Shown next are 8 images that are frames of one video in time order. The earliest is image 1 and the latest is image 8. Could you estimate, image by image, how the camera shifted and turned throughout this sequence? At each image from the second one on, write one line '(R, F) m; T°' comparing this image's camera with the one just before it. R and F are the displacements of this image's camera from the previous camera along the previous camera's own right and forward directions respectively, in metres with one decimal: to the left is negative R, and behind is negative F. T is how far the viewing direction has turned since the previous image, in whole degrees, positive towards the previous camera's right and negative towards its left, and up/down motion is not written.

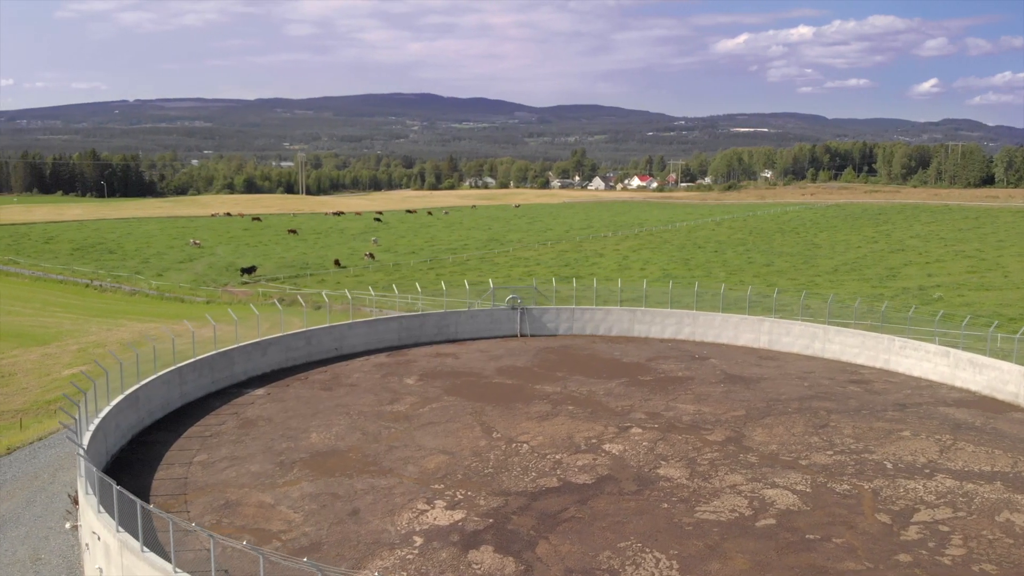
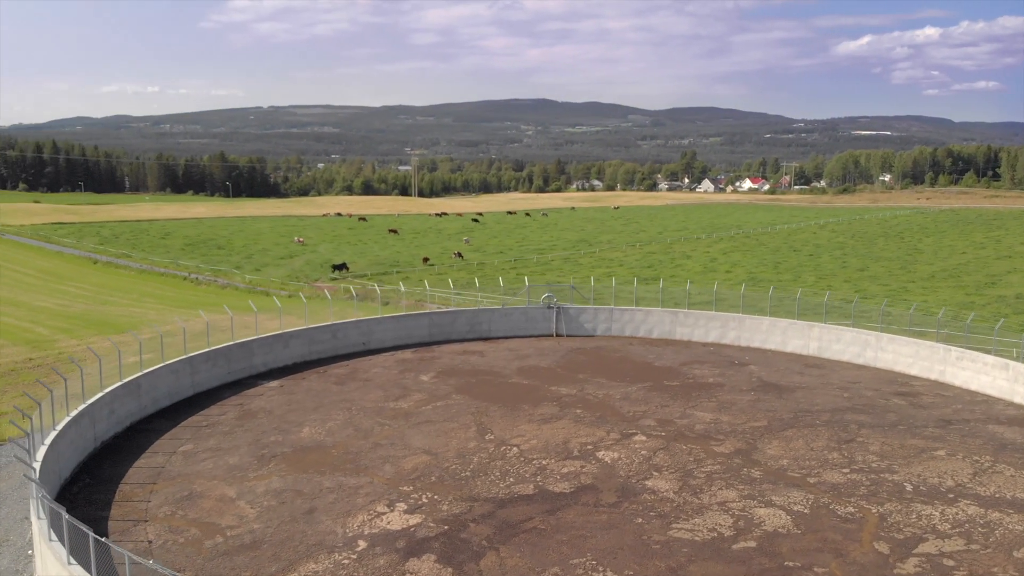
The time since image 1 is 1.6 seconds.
(+2.6, +1.3) m; -7°
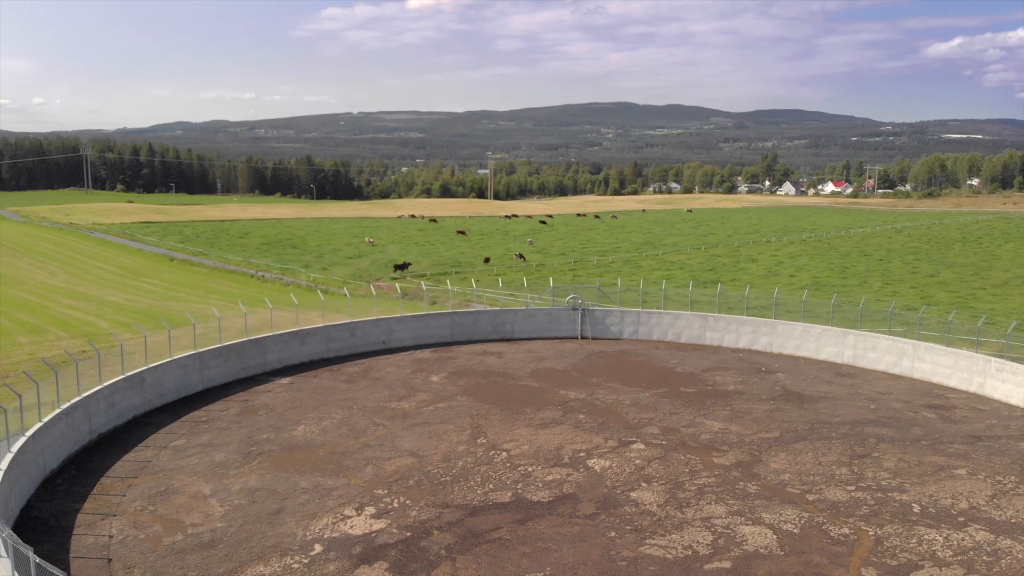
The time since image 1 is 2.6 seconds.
(+1.8, +0.8) m; -5°
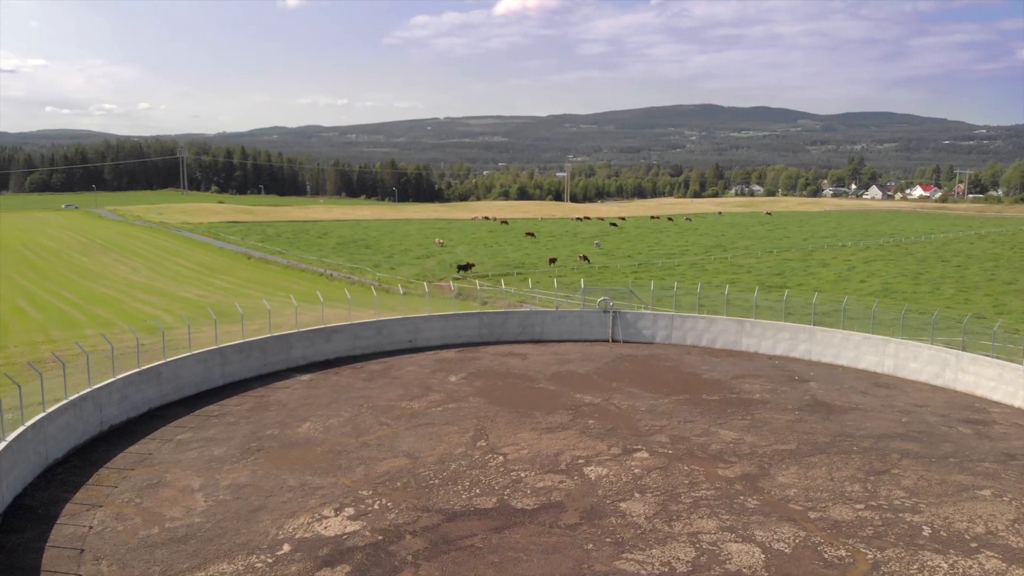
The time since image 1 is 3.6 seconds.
(+1.6, +0.6) m; -5°
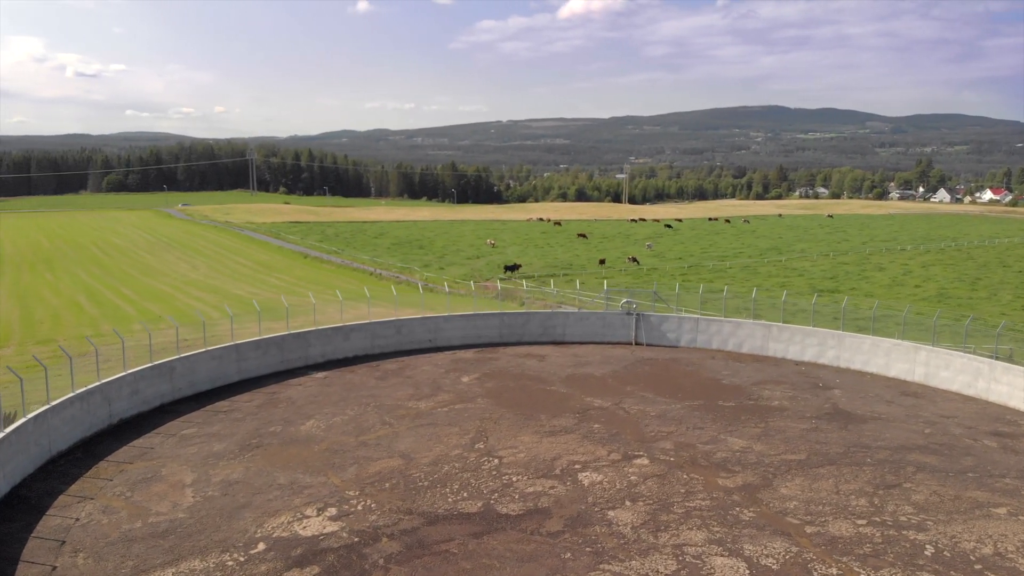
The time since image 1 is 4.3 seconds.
(+1.3, +0.4) m; -4°
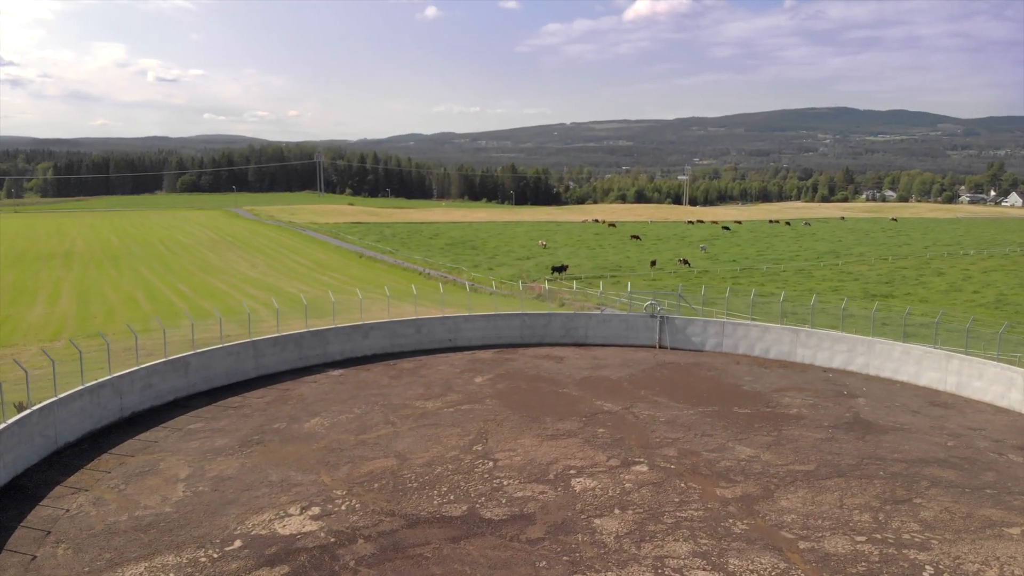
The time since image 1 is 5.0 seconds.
(+1.3, +0.4) m; -4°
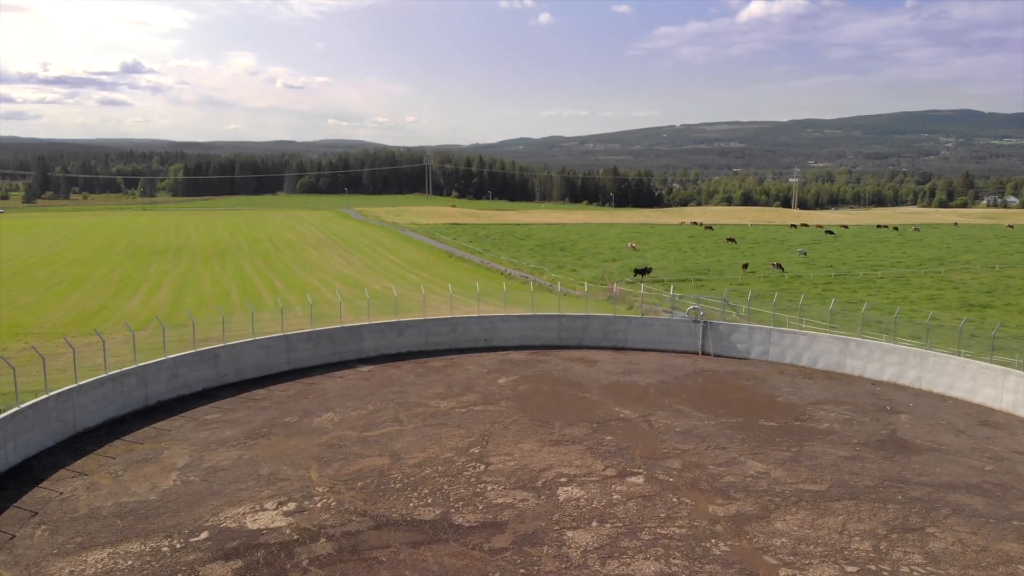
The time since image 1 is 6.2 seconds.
(+2.1, +0.6) m; -7°
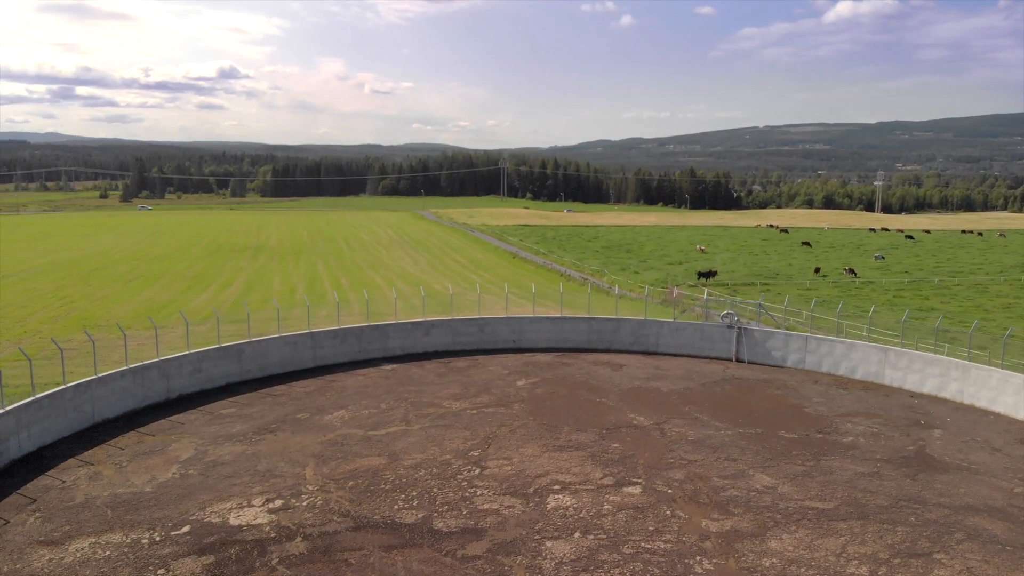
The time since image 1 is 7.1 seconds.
(+1.5, +0.4) m; -5°
